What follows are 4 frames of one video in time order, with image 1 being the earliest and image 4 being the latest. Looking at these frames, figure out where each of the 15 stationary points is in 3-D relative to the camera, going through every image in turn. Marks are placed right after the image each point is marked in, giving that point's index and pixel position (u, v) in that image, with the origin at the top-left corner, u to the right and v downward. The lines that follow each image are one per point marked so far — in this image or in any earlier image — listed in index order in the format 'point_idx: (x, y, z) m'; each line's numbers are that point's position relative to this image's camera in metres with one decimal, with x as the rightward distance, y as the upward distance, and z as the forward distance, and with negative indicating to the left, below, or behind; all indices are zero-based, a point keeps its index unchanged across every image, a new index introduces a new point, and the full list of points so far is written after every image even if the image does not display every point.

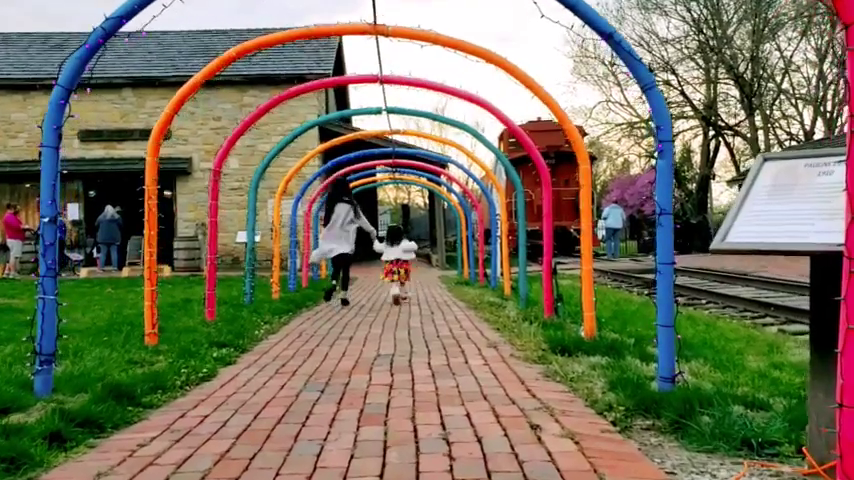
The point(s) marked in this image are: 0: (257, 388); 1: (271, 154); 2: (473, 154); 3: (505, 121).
0: (-0.9, -0.8, +4.1) m
1: (-1.8, +1.0, +9.0) m
2: (+0.7, +1.2, +11.2) m
3: (+0.8, +1.2, +7.7) m
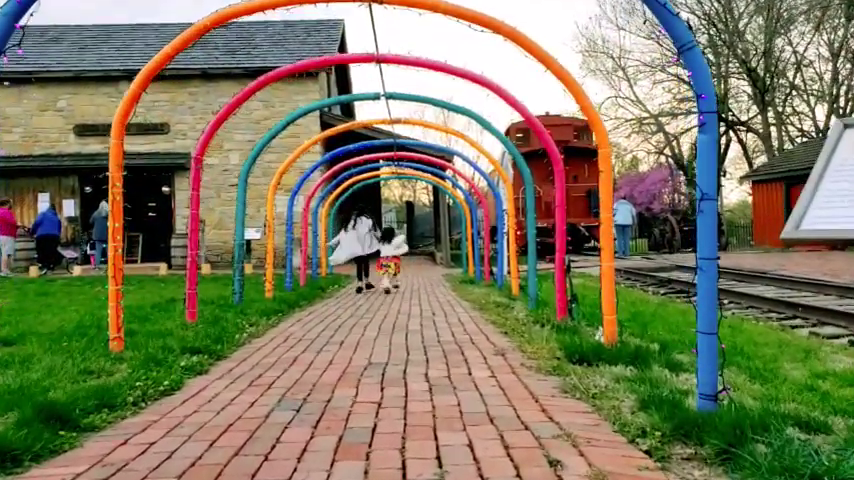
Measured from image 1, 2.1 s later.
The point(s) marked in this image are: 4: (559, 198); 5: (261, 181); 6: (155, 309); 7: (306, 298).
0: (-0.9, -0.7, +3.5) m
1: (-1.8, +1.1, +8.4) m
2: (+0.7, +1.3, +10.5) m
3: (+0.8, +1.2, +7.0) m
4: (+1.1, +0.4, +6.6) m
5: (-4.0, +1.4, +18.8) m
6: (-2.6, -0.7, +7.4) m
7: (-1.5, -0.7, +9.6) m
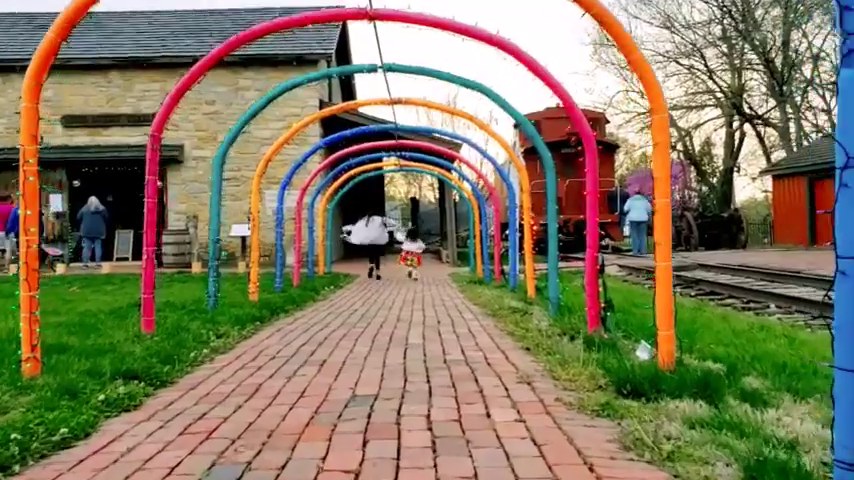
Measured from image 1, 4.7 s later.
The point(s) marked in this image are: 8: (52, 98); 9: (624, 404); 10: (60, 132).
0: (-0.9, -0.7, +2.4) m
1: (-1.7, +1.1, +7.3) m
2: (+0.8, +1.3, +9.4) m
3: (+0.8, +1.3, +5.9) m
4: (+1.2, +0.4, +5.5) m
5: (-3.9, +1.5, +17.7) m
6: (-2.6, -0.6, +6.3) m
7: (-1.4, -0.7, +8.5) m
8: (-9.1, +3.4, +19.0) m
9: (+0.8, -0.7, +3.2) m
10: (-8.9, +2.6, +18.9) m
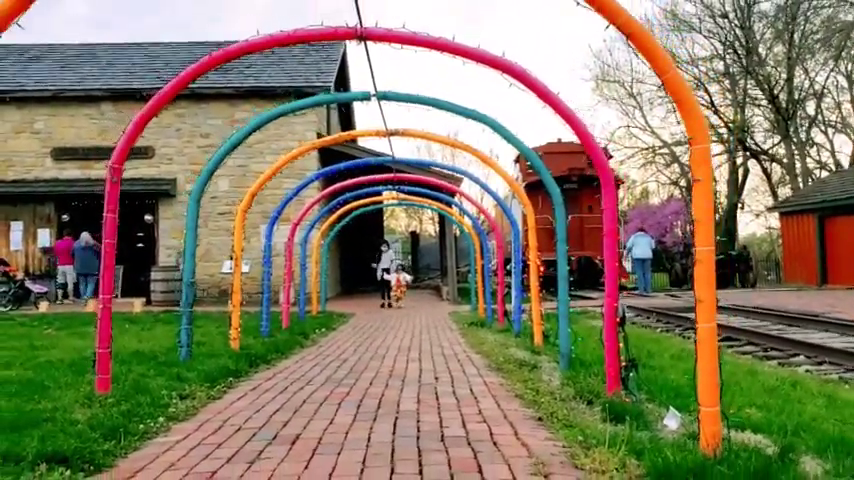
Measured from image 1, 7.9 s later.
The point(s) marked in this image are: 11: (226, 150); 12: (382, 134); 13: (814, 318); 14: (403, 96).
0: (-0.9, -0.9, +1.7) m
1: (-1.8, +0.7, +6.7) m
2: (+0.7, +0.8, +8.8) m
3: (+0.8, +0.9, +5.3) m
4: (+1.1, +0.1, +4.9) m
5: (-3.9, +0.7, +17.1) m
6: (-2.6, -0.9, +5.6) m
7: (-1.5, -1.1, +7.8) m
8: (-9.1, +2.6, +18.5) m
9: (+0.8, -0.9, +2.5) m
10: (-9.0, +1.8, +18.4) m
11: (-1.7, +0.8, +6.6) m
12: (-0.5, +1.1, +8.4) m
13: (+5.8, -1.2, +11.7) m
14: (-0.2, +1.2, +6.5) m
